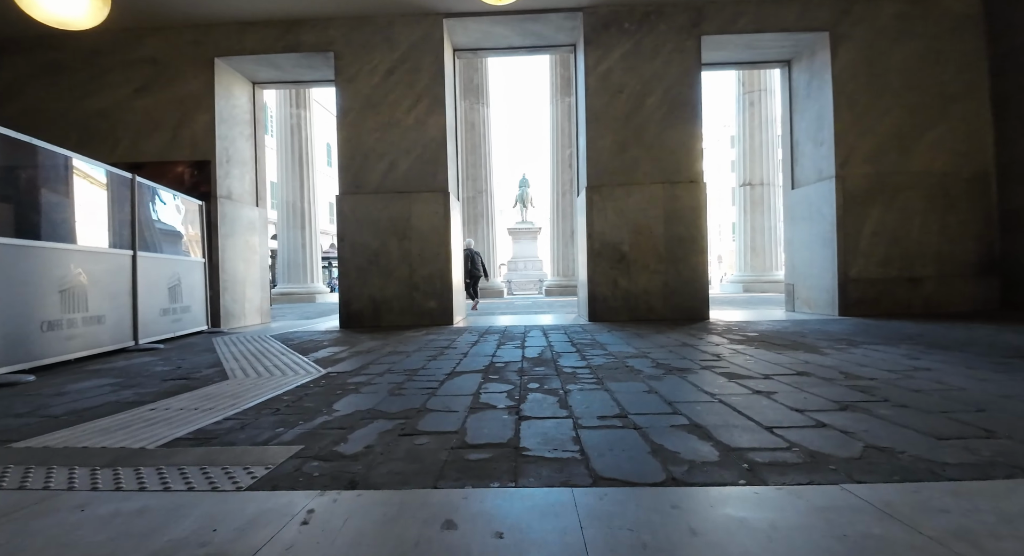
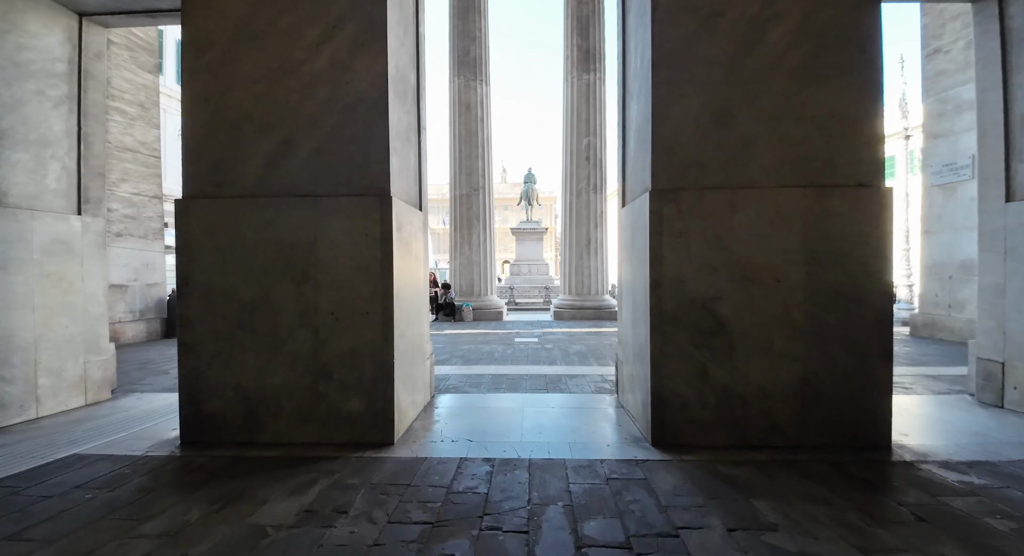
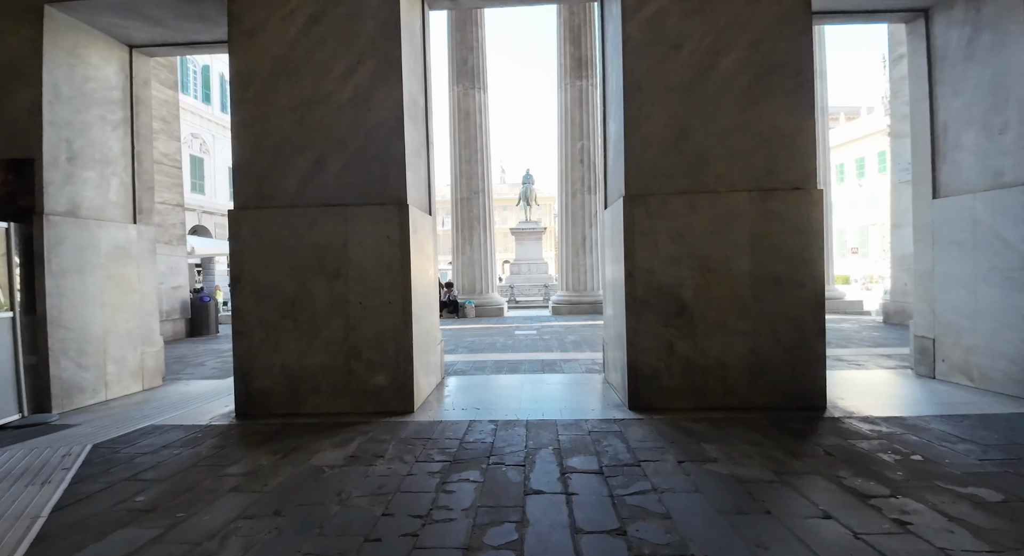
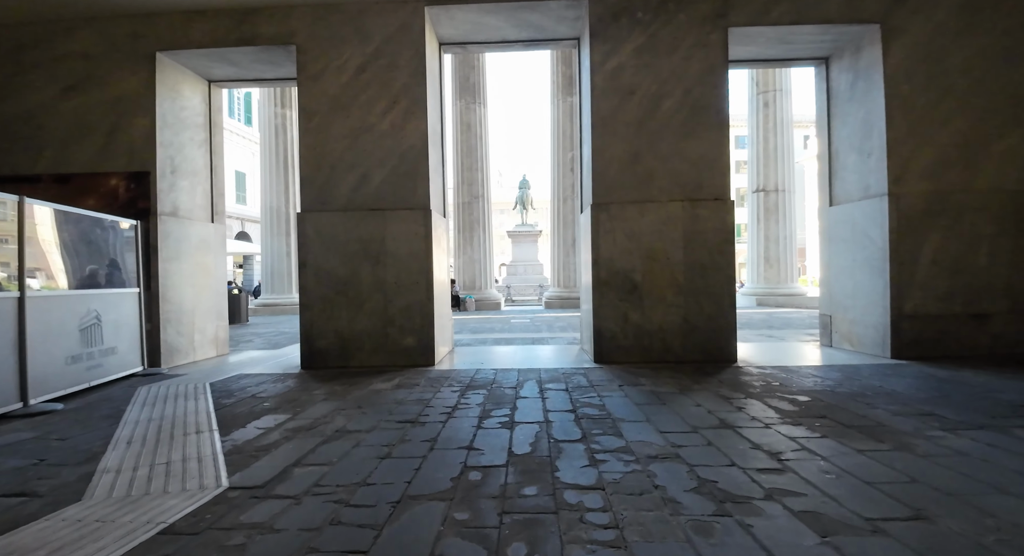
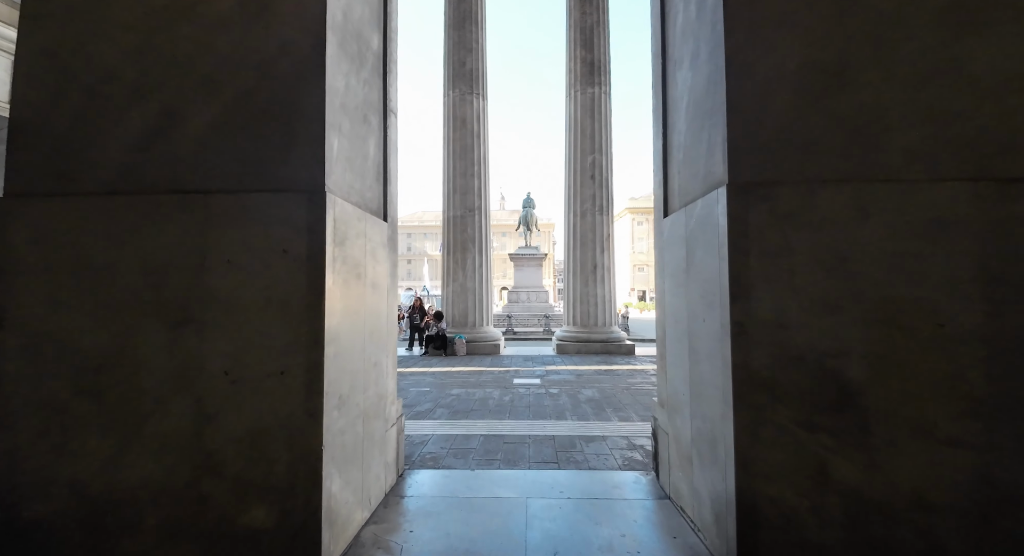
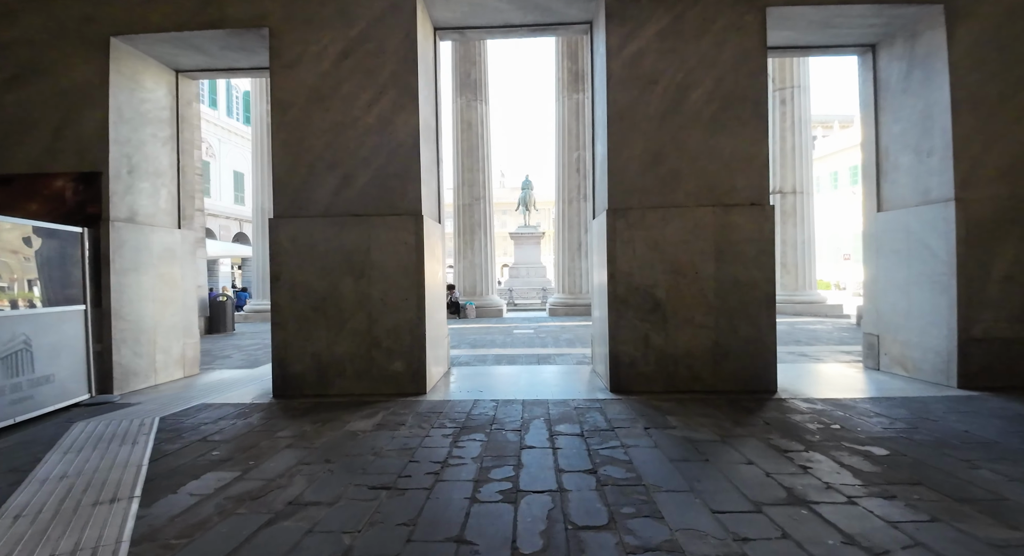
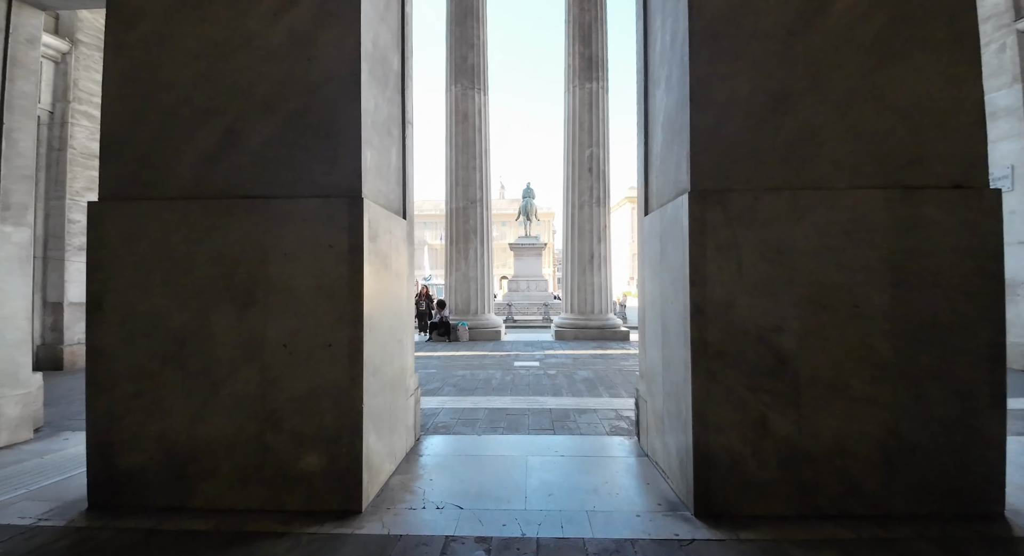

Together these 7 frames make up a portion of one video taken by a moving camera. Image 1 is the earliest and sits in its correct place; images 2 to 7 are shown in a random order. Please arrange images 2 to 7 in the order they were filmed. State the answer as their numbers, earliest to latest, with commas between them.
4, 6, 3, 2, 7, 5
